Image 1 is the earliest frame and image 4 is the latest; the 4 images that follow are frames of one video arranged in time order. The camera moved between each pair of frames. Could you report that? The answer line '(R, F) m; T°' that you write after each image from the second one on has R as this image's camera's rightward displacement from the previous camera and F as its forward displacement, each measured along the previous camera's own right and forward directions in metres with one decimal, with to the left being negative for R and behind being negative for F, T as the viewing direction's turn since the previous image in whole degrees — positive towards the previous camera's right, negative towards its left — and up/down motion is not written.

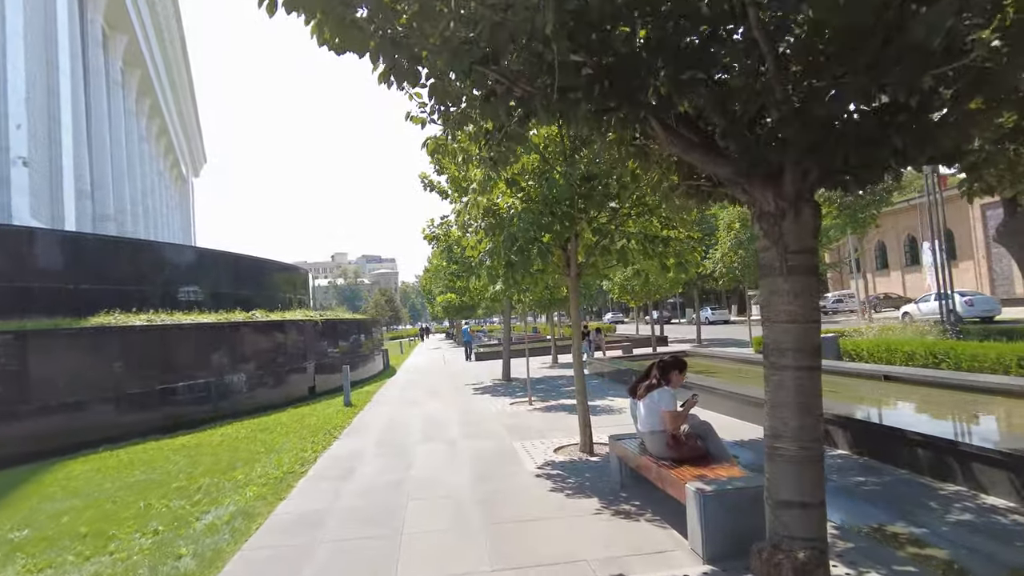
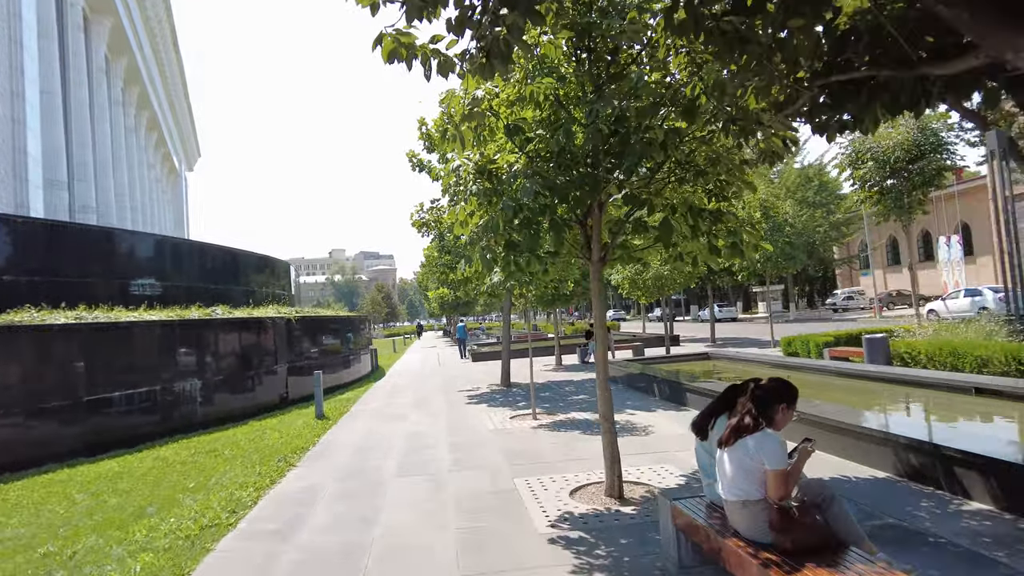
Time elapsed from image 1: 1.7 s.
(0.0, +2.1) m; 0°
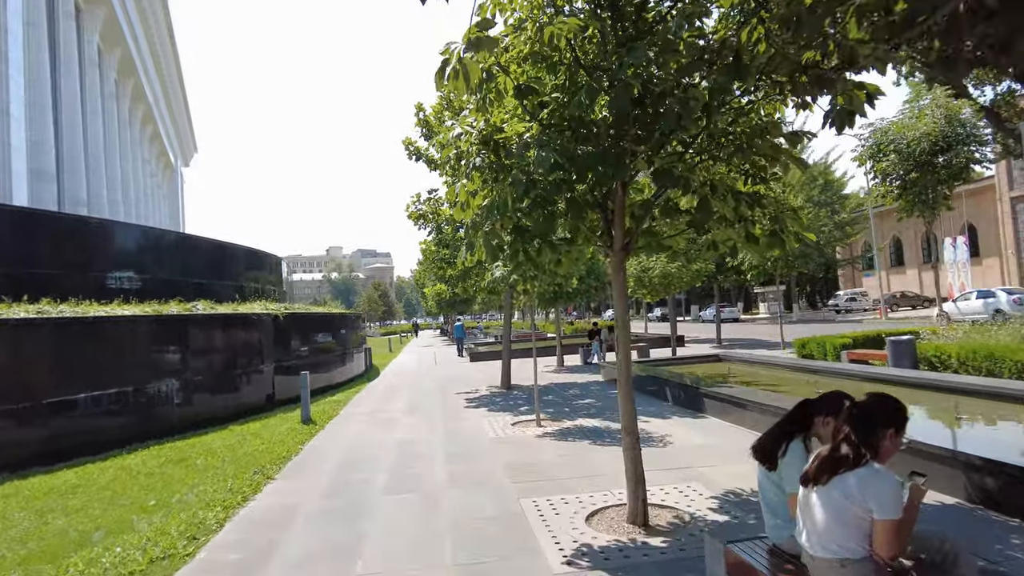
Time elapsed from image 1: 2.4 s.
(-0.1, +0.9) m; 0°
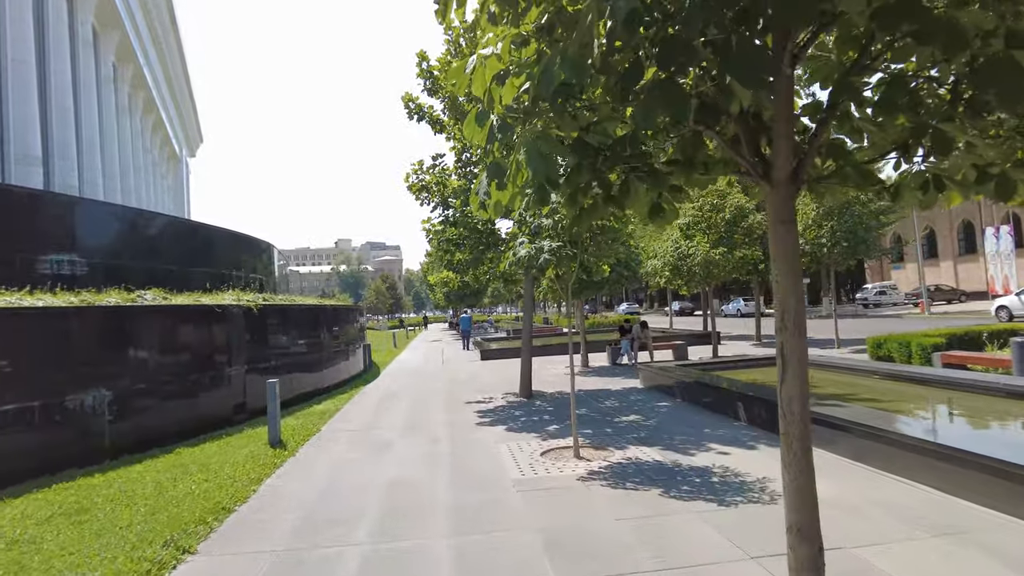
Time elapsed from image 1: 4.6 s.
(-0.2, +2.6) m; -1°
